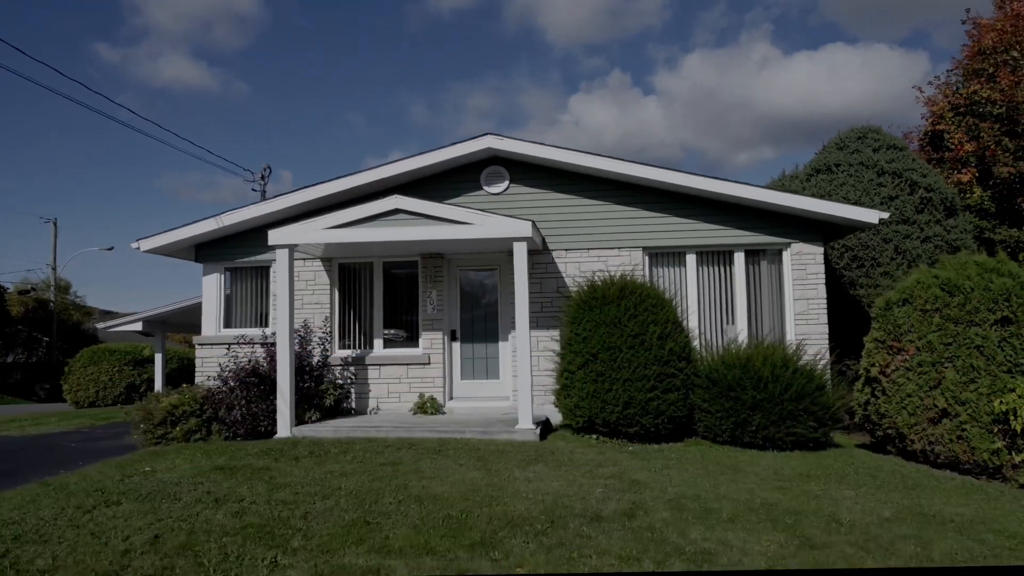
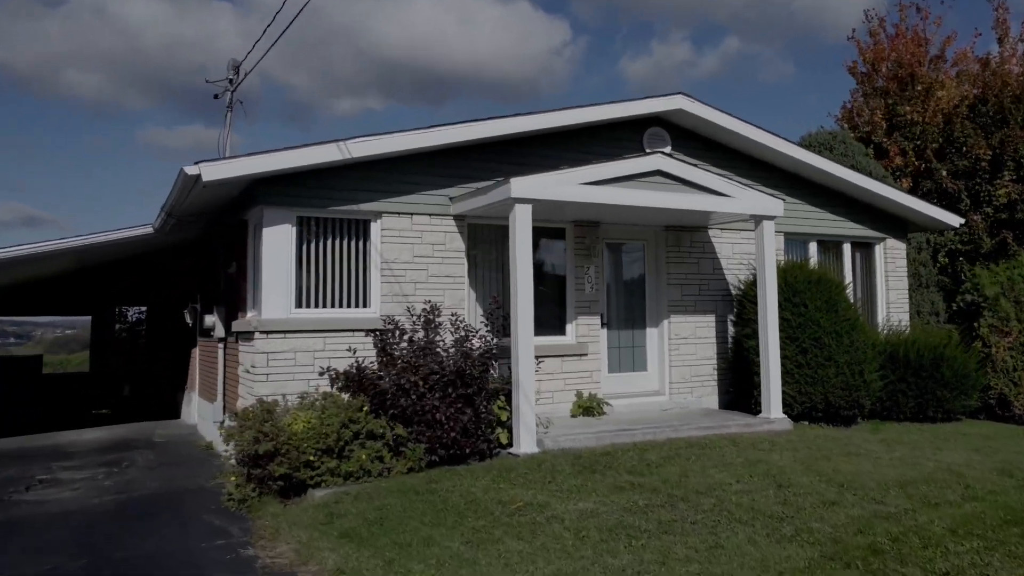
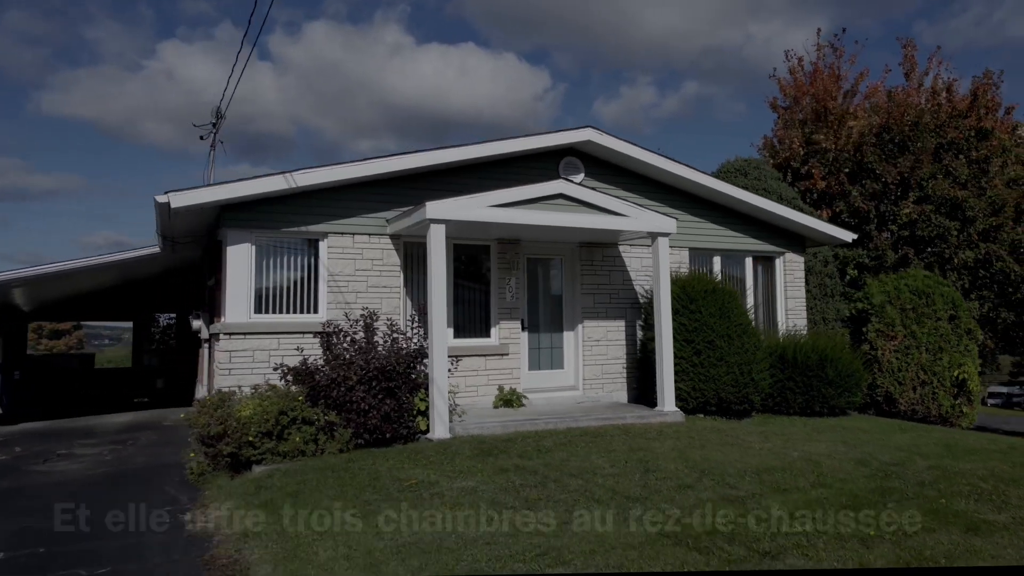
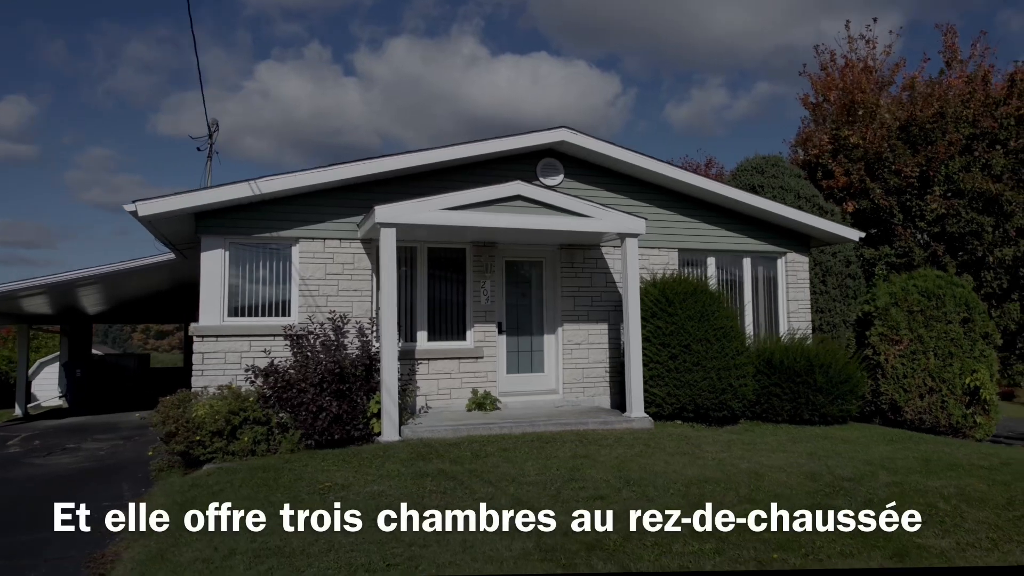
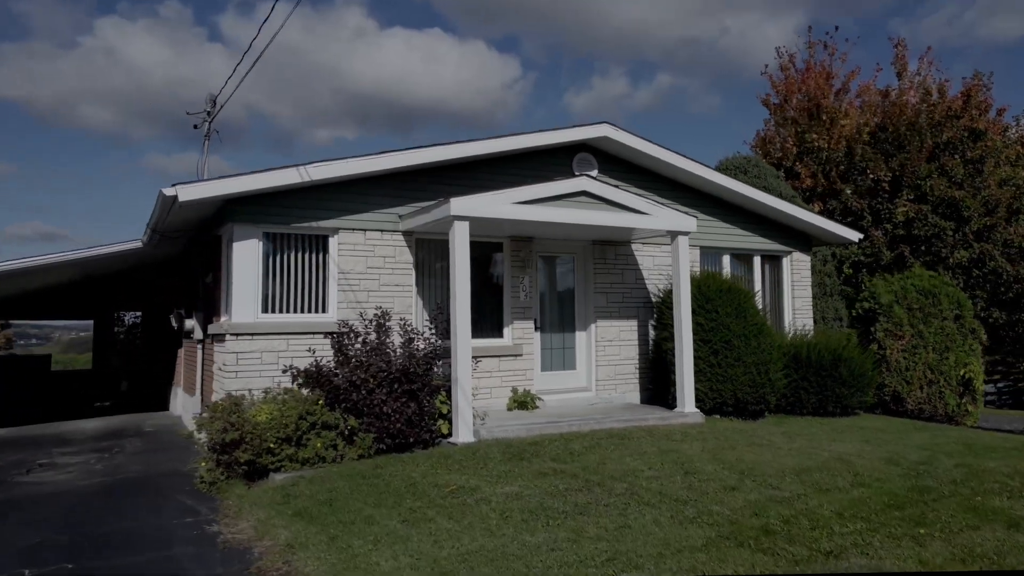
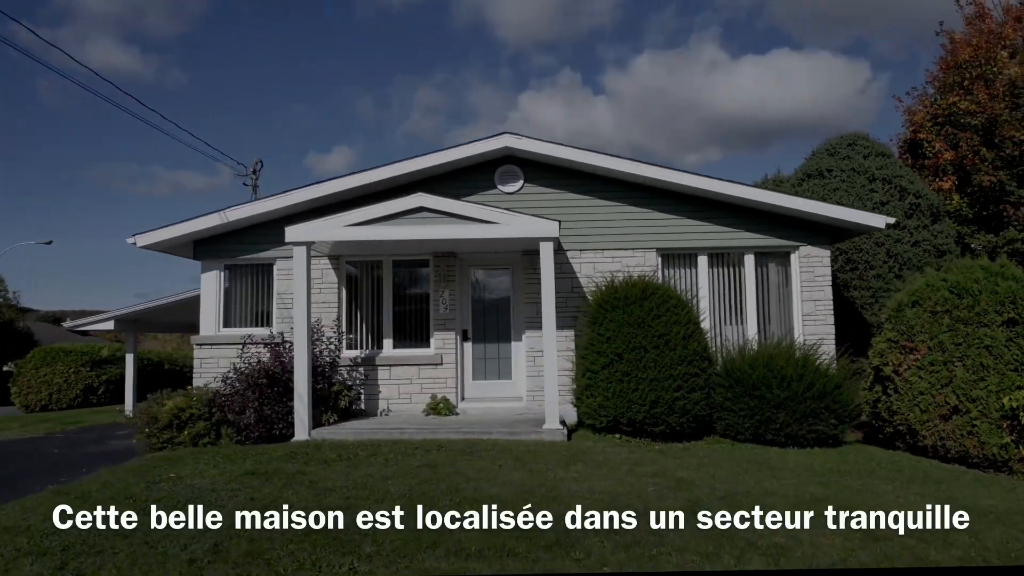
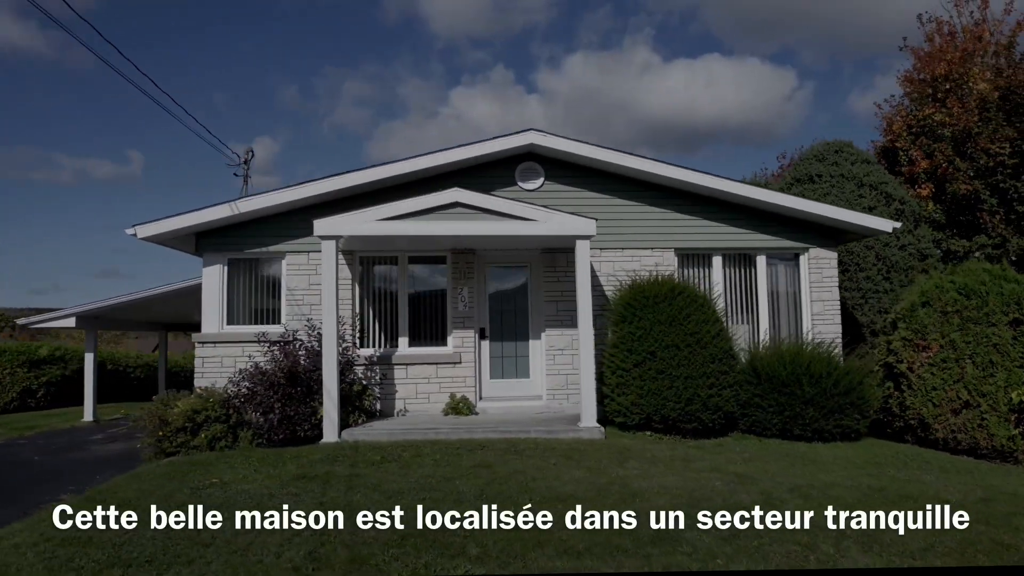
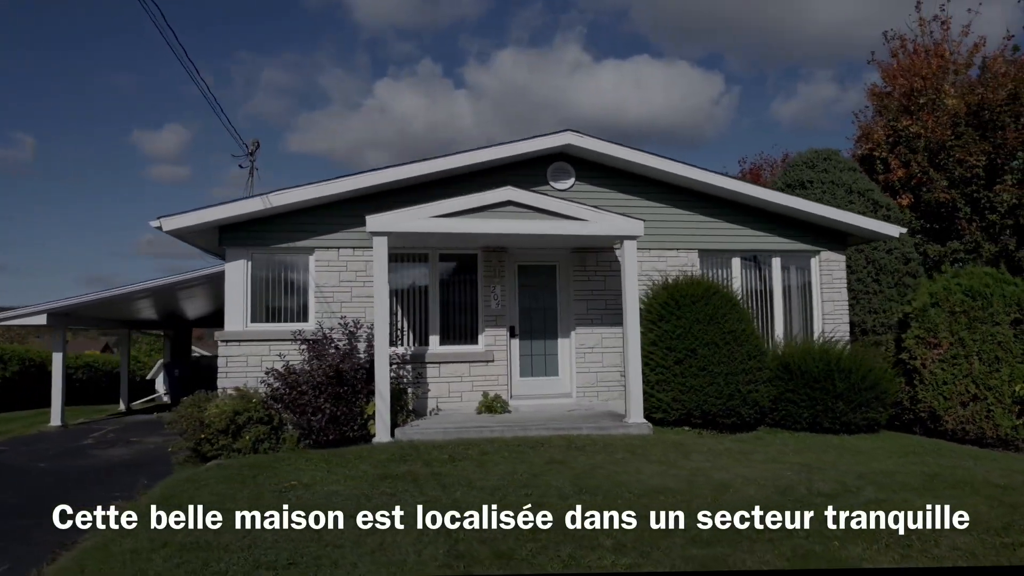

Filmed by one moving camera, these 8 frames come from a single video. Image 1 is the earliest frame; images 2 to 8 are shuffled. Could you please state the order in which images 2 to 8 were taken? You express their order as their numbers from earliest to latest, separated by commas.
6, 7, 8, 4, 3, 5, 2
